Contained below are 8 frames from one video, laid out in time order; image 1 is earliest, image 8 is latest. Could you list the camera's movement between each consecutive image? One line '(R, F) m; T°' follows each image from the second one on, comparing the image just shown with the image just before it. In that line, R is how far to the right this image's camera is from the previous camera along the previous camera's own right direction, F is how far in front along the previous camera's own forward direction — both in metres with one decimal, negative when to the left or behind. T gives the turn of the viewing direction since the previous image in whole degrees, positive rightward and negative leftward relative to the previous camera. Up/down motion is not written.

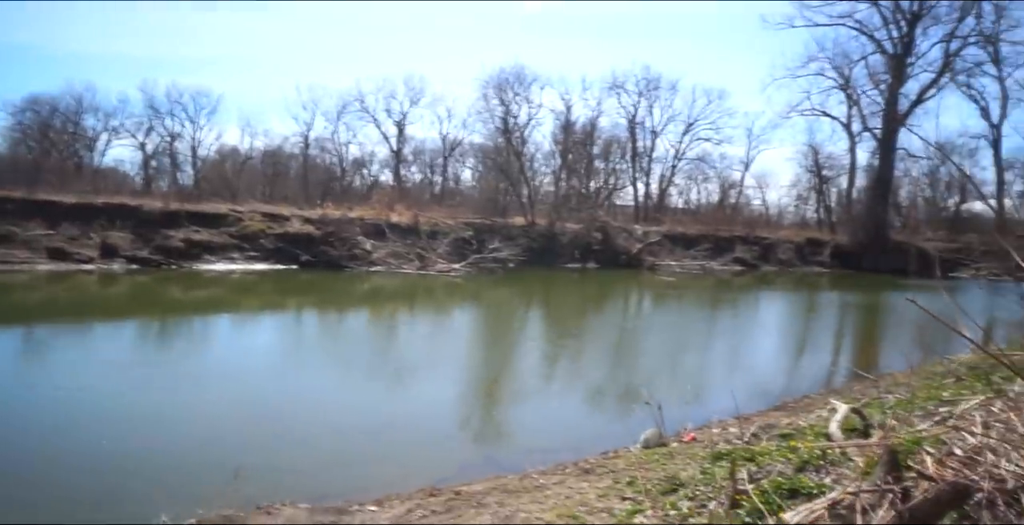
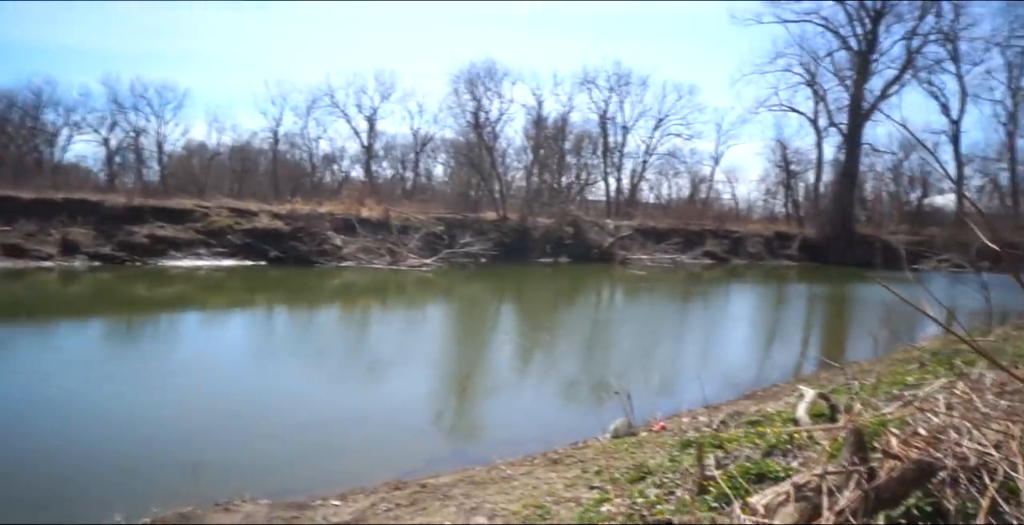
(+0.1, +0.1) m; +2°
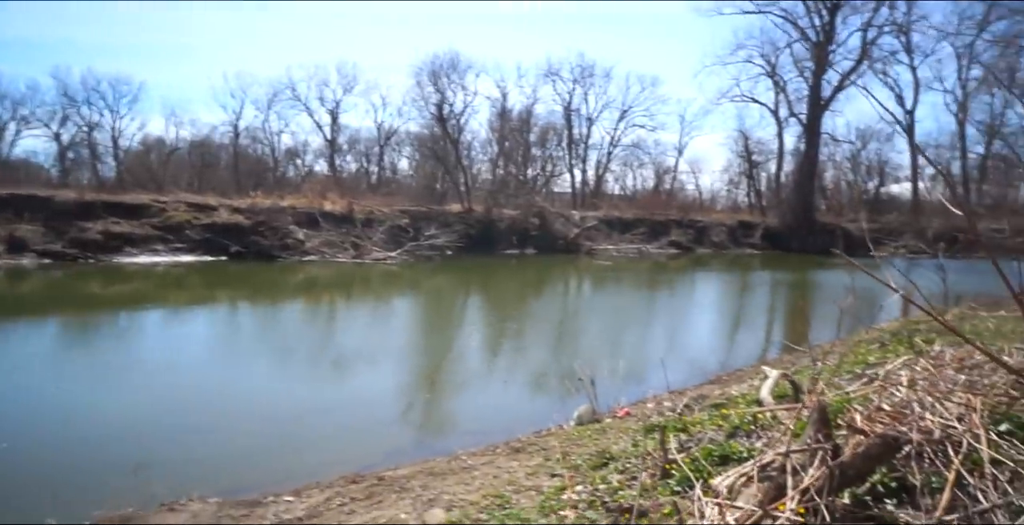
(+0.1, +0.2) m; +3°
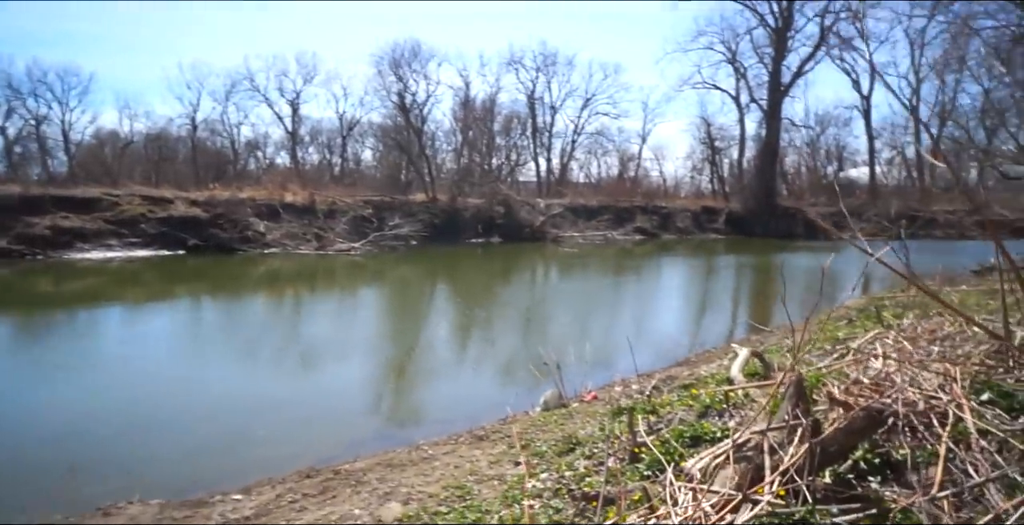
(+0.1, +0.3) m; +3°
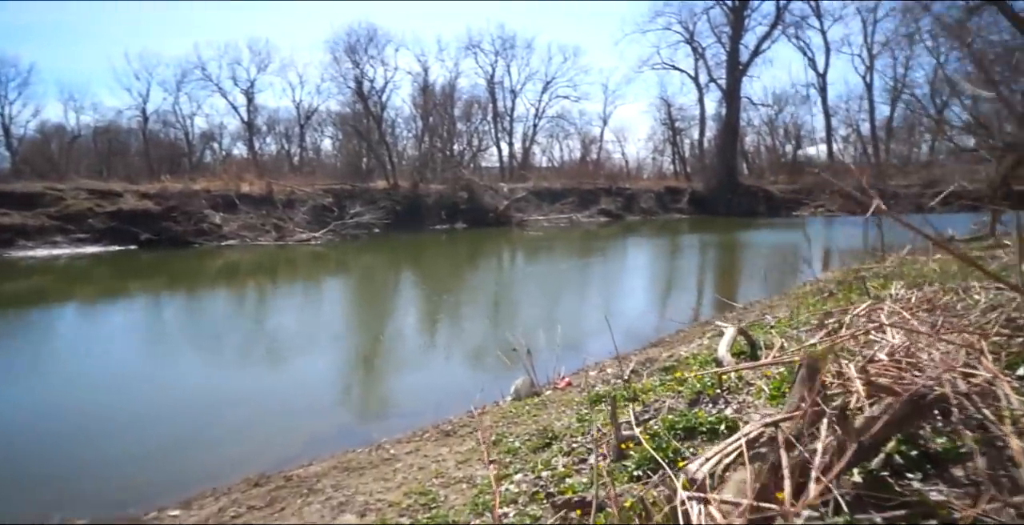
(0.0, +0.5) m; +3°
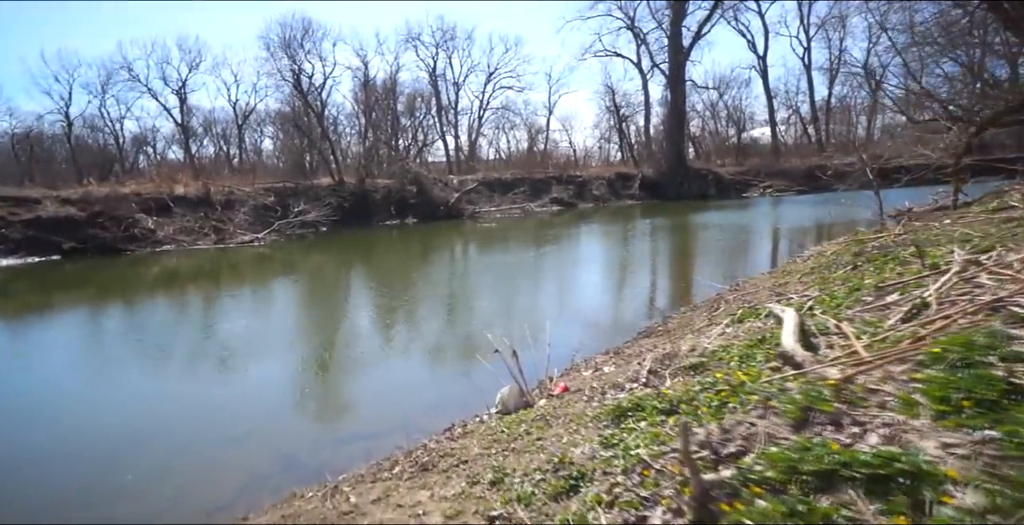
(-0.2, +1.2) m; +4°
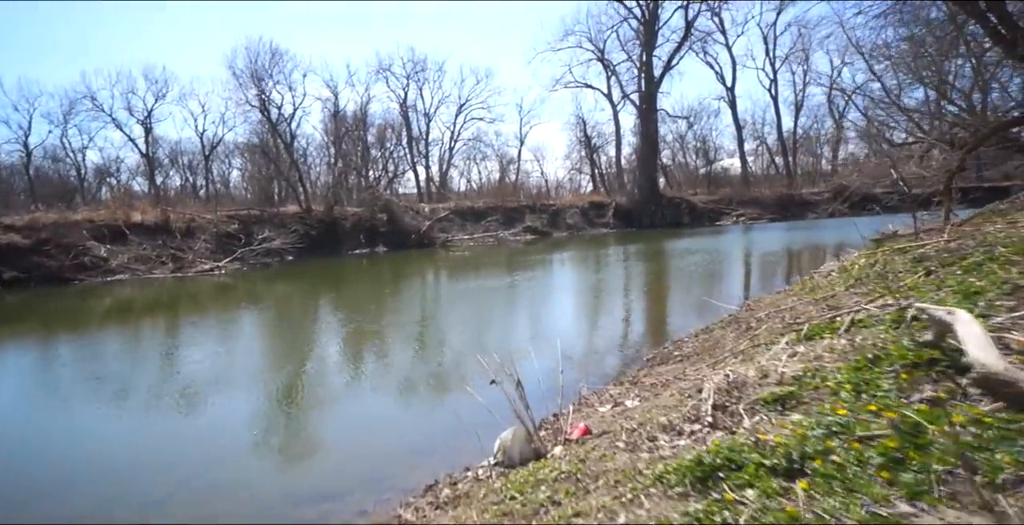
(-0.2, +1.4) m; +2°
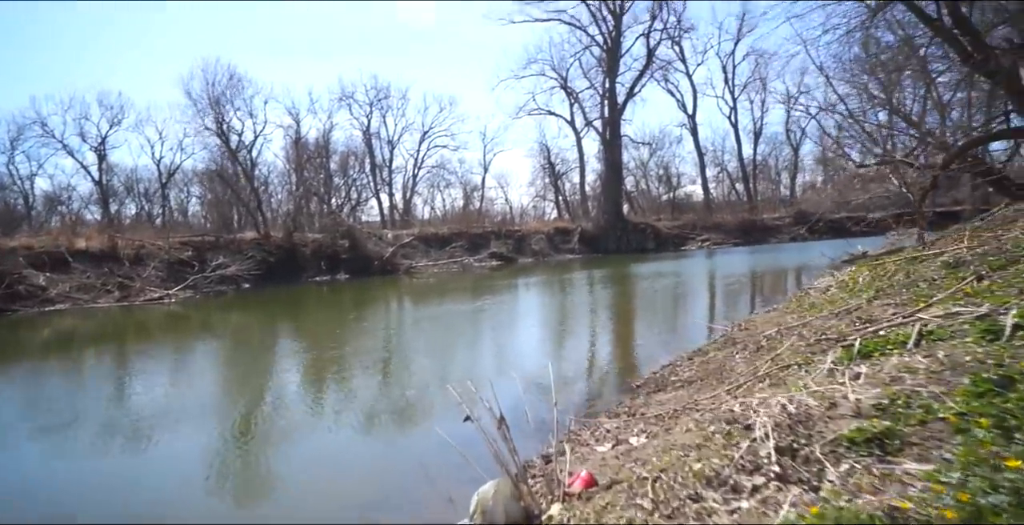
(-0.1, +1.0) m; +3°
